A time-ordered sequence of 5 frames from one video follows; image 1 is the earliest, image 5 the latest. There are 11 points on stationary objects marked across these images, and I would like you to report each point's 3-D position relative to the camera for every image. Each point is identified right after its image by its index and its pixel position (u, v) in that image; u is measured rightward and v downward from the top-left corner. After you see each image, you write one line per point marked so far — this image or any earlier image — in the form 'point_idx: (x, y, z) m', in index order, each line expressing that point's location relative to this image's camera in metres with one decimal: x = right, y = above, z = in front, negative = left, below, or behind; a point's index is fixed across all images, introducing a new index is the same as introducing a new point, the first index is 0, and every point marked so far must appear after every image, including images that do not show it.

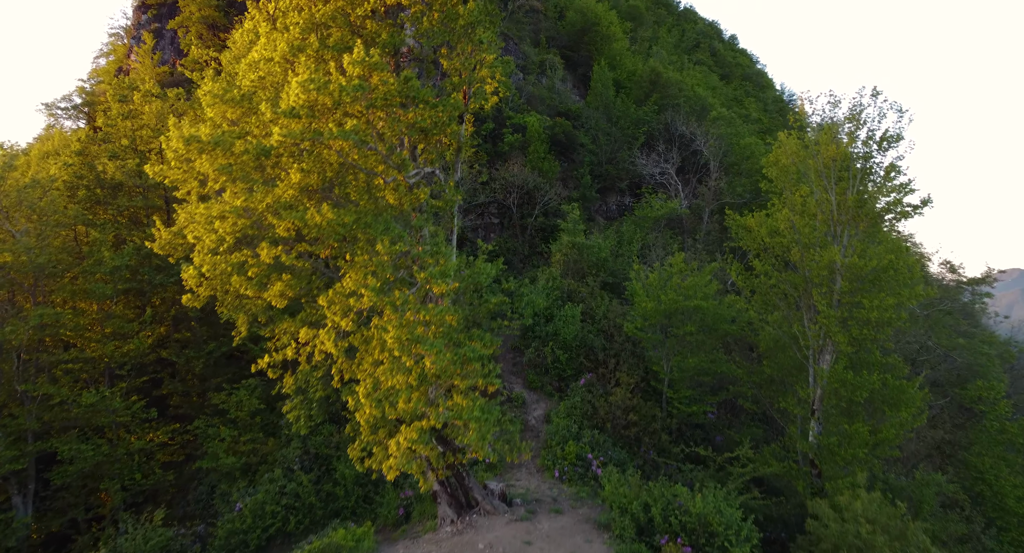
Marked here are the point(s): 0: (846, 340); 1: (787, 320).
0: (+7.6, -1.5, +15.1) m
1: (+6.9, -1.1, +16.8) m
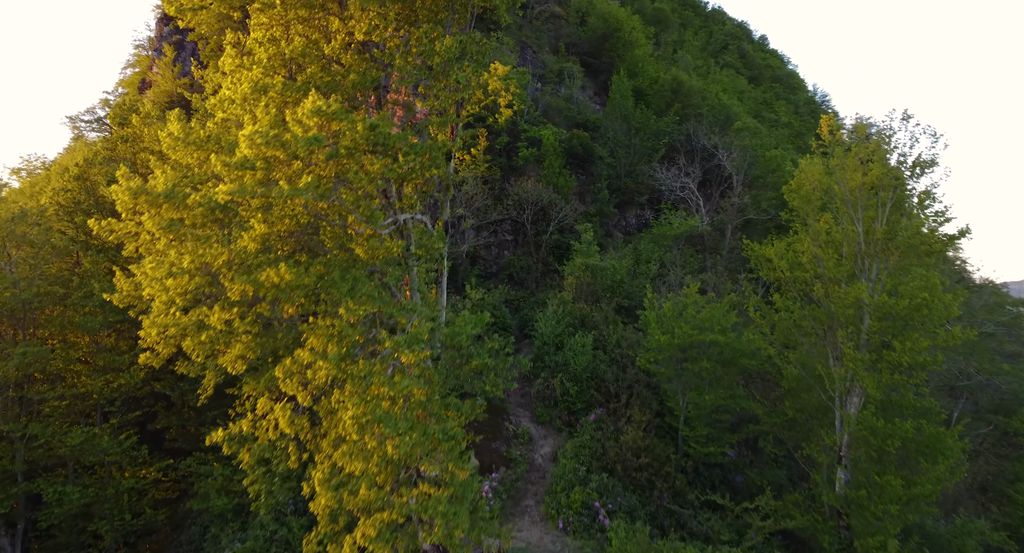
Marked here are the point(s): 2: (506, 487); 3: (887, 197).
0: (+7.6, -2.3, +13.9) m
1: (+7.0, -1.9, +15.6) m
2: (-0.1, -5.2, +16.6) m
3: (+8.2, +1.7, +14.6) m
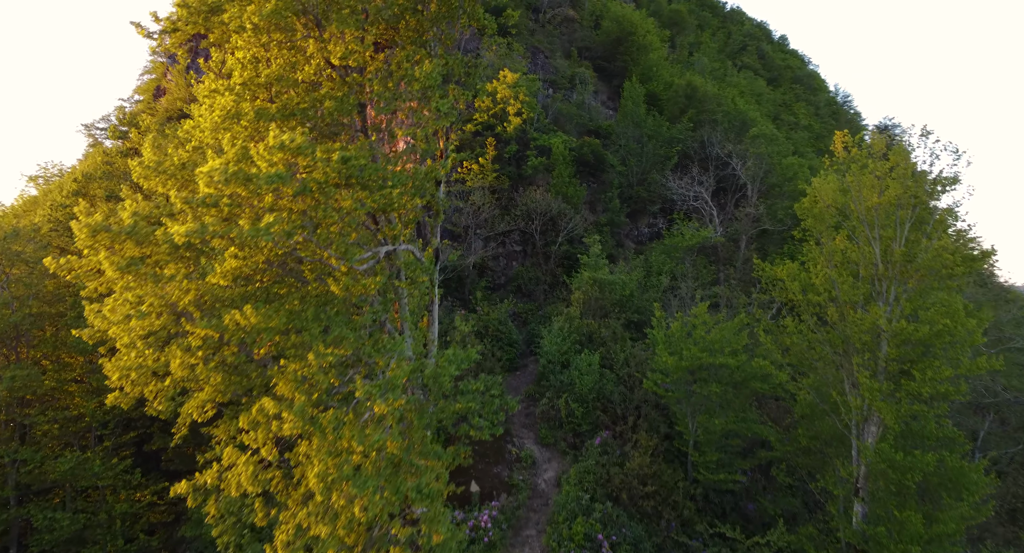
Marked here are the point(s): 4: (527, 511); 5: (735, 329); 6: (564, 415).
0: (+7.5, -2.8, +13.1) m
1: (+7.0, -2.4, +14.8) m
2: (-0.1, -5.7, +16.1) m
3: (+8.2, +1.2, +13.8) m
4: (+0.4, -5.8, +16.5) m
5: (+5.6, -1.3, +16.7) m
6: (+1.5, -4.0, +19.1) m
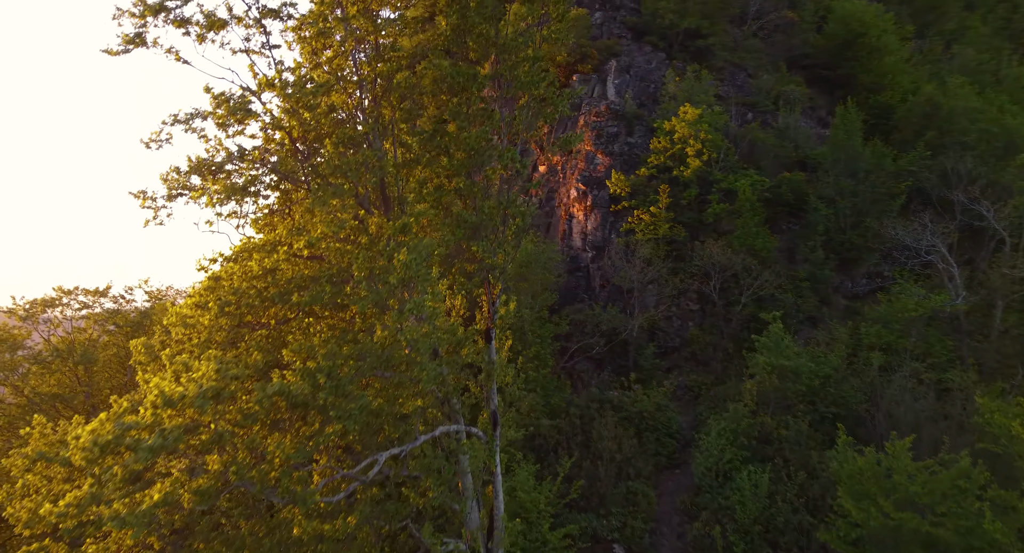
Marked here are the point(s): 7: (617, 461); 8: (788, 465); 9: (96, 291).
0: (+8.7, -5.1, +8.1) m
1: (+8.7, -4.8, +9.9) m
2: (+2.4, -8.1, +13.3) m
3: (+9.6, -1.1, +8.6) m
4: (+3.0, -8.2, +13.6) m
5: (+8.1, -3.7, +12.1) m
6: (+4.9, -6.3, +15.7) m
7: (+2.8, -4.9, +17.7) m
8: (+6.8, -4.6, +16.5) m
9: (-10.5, -0.4, +16.9) m
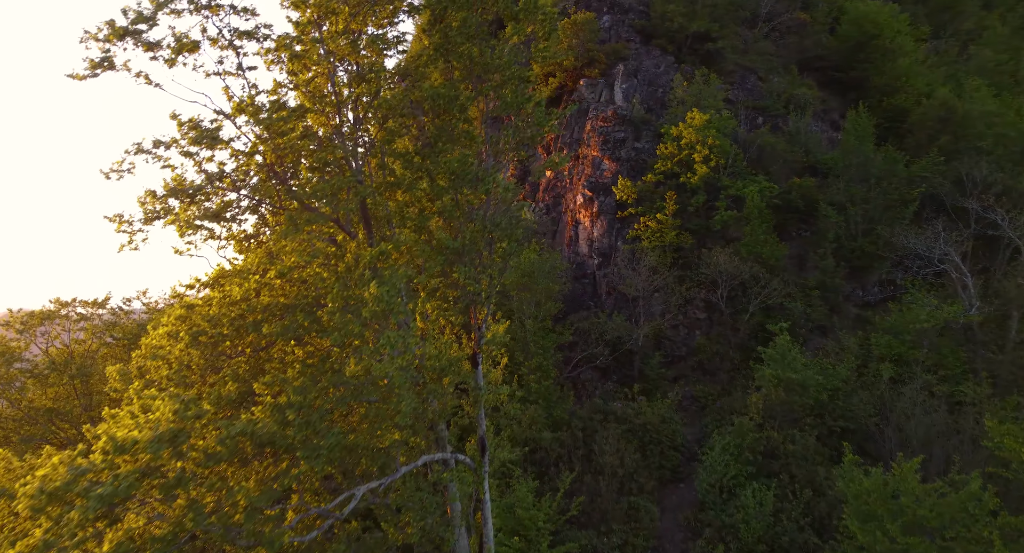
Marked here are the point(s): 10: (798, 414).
0: (+8.5, -5.4, +7.7) m
1: (+8.6, -5.1, +9.5) m
2: (+2.3, -8.4, +13.1) m
3: (+9.4, -1.5, +8.1) m
4: (+2.9, -8.5, +13.3) m
5: (+8.0, -4.0, +11.7) m
6: (+4.9, -6.6, +15.4) m
7: (+2.8, -5.2, +17.4) m
8: (+6.8, -4.9, +16.2) m
9: (-10.5, -0.6, +16.9) m
10: (+7.7, -3.8, +18.2) m
